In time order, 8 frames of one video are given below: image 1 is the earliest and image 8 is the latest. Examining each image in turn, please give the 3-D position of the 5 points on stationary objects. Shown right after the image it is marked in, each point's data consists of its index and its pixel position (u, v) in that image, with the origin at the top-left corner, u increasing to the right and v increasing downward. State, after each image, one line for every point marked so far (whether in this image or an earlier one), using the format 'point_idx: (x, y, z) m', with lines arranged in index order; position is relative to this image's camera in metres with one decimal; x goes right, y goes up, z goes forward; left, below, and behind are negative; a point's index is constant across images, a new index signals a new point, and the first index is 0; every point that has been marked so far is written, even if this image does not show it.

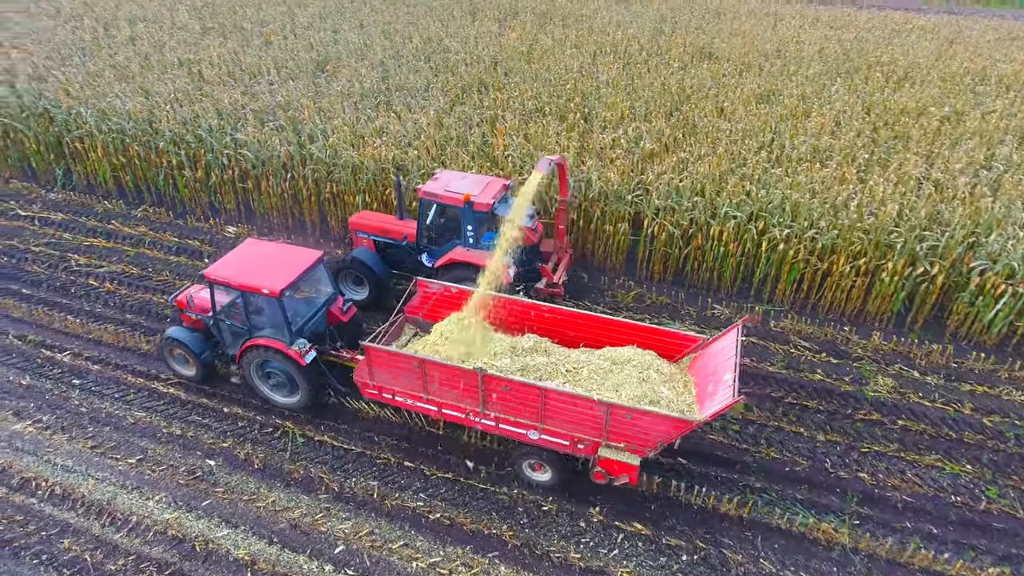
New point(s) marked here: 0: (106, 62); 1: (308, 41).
0: (-7.4, +4.1, +11.6) m
1: (-4.4, +5.3, +13.7) m
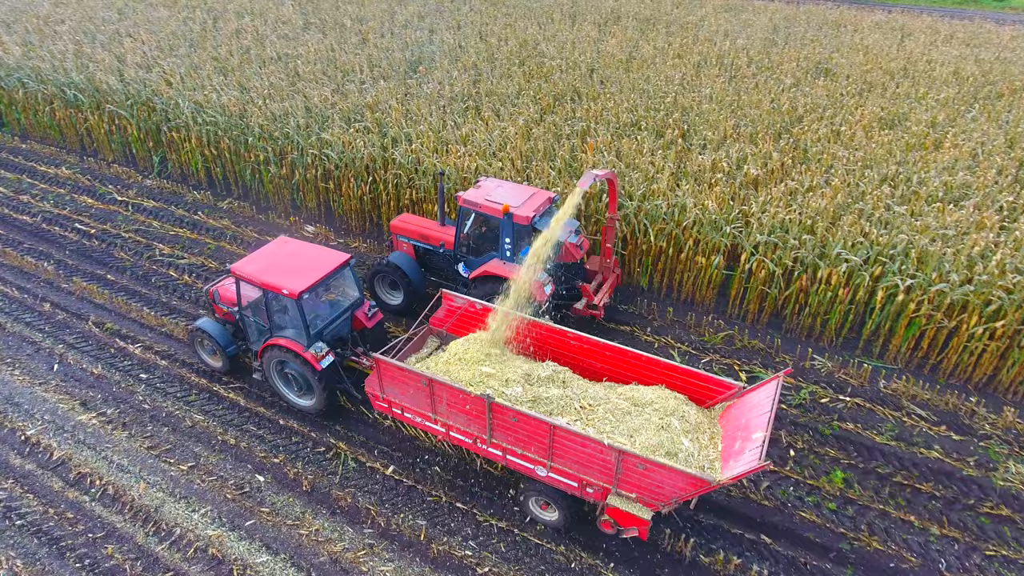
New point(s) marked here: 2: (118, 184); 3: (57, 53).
0: (-5.6, +4.3, +11.9) m
1: (-2.3, +5.3, +13.6) m
2: (-6.3, +1.7, +10.3) m
3: (-8.4, +4.3, +11.8) m
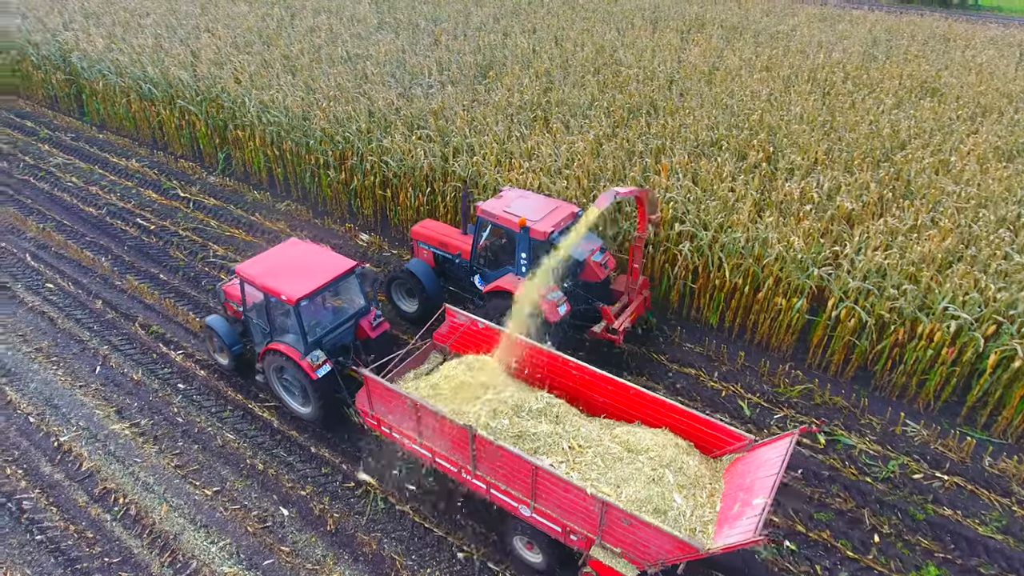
0: (-4.3, +4.3, +11.8) m
1: (-0.7, +5.1, +13.2) m
2: (-5.3, +1.7, +10.3) m
3: (-7.0, +4.5, +12.0) m
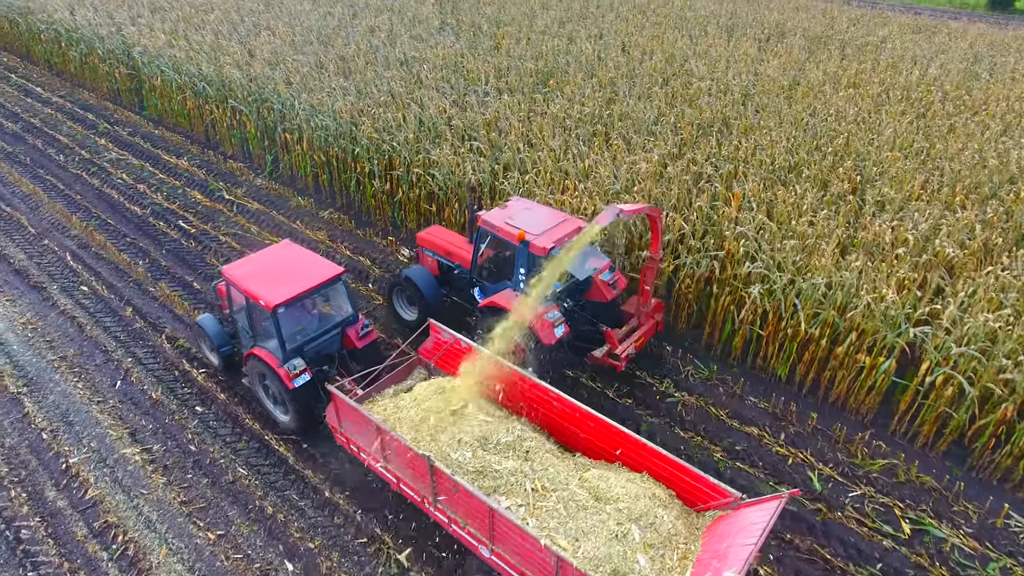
0: (-3.1, +4.2, +11.5) m
1: (+0.5, +4.7, +12.6) m
2: (-4.4, +1.7, +10.1) m
3: (-5.9, +4.6, +11.9) m
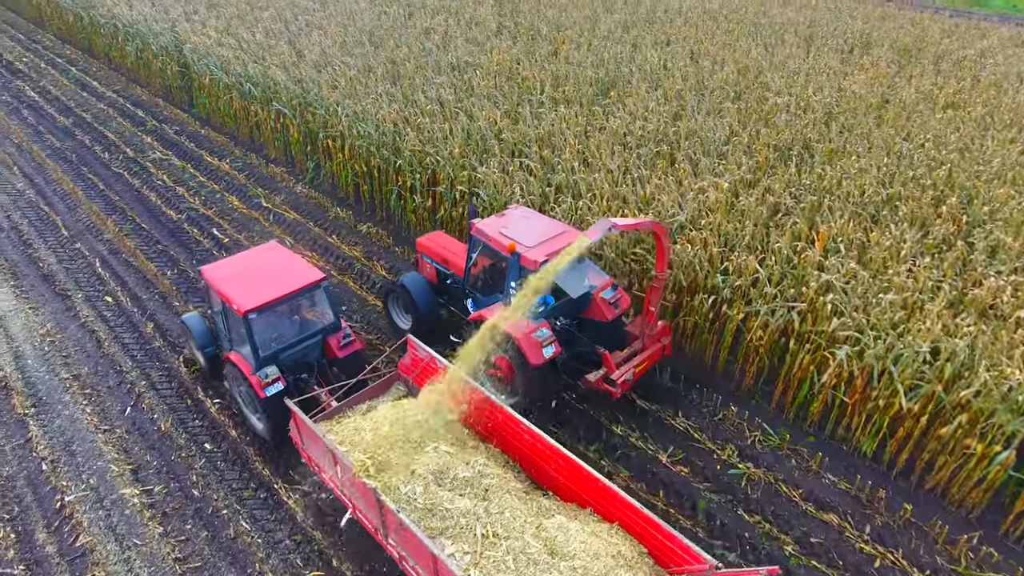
0: (-2.1, +4.0, +10.9) m
1: (+1.6, +4.3, +11.8) m
2: (-3.7, +1.5, +9.7) m
3: (-4.8, +4.5, +11.6) m
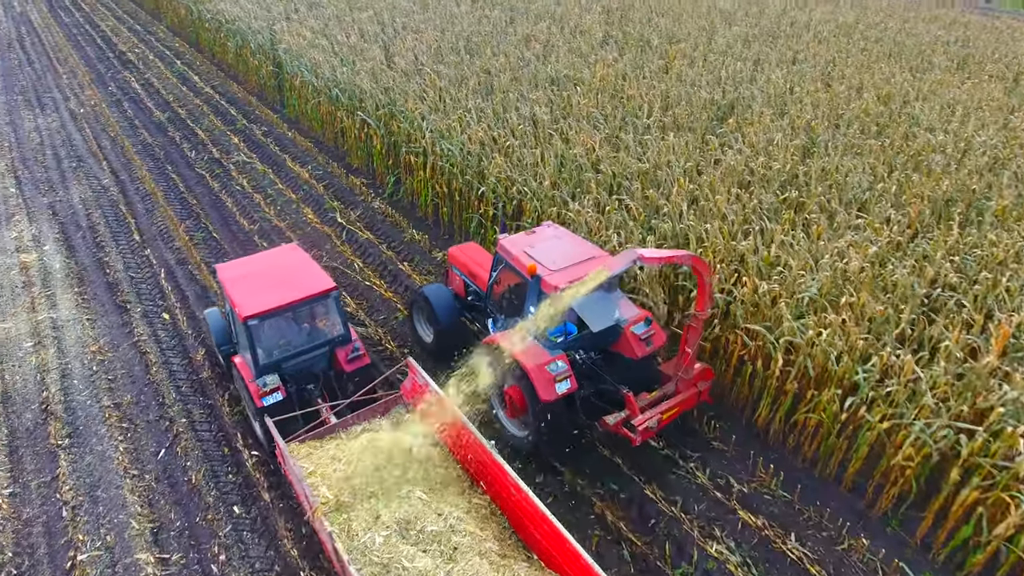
0: (-0.5, +3.5, +10.2) m
1: (+3.4, +3.5, +10.5) m
2: (-2.4, +1.2, +9.1) m
3: (-3.0, +4.3, +11.1) m
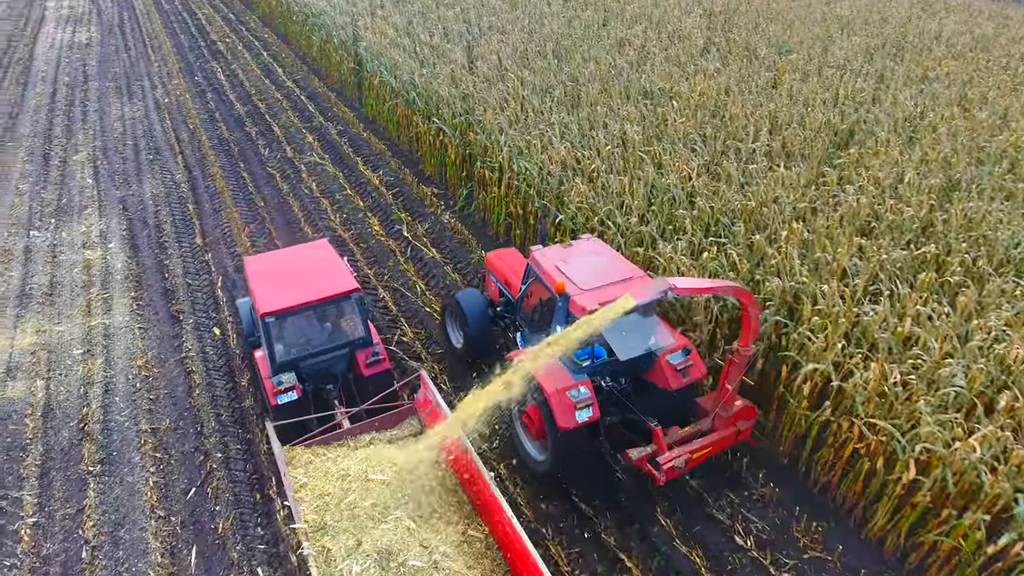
0: (+0.9, +3.2, +9.4) m
1: (+4.7, +2.9, +9.3) m
2: (-1.3, +1.0, +8.6) m
3: (-1.5, +4.1, +10.6) m
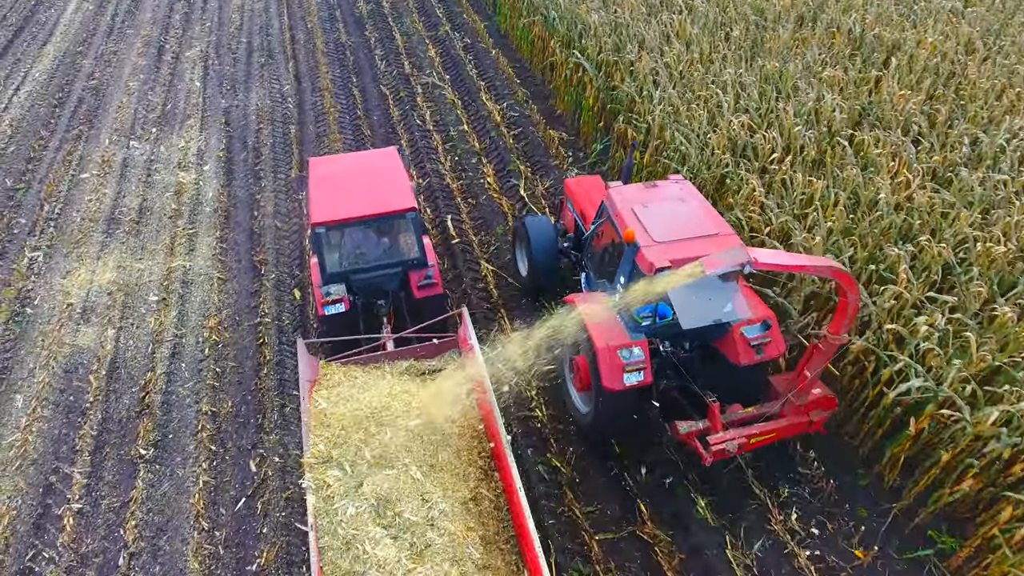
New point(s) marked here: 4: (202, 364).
0: (+2.8, +3.3, +7.4) m
1: (+6.5, +2.4, +6.7) m
2: (+0.3, +1.4, +7.3) m
3: (+0.9, +4.7, +8.8) m
4: (-2.5, -0.6, +5.2) m
